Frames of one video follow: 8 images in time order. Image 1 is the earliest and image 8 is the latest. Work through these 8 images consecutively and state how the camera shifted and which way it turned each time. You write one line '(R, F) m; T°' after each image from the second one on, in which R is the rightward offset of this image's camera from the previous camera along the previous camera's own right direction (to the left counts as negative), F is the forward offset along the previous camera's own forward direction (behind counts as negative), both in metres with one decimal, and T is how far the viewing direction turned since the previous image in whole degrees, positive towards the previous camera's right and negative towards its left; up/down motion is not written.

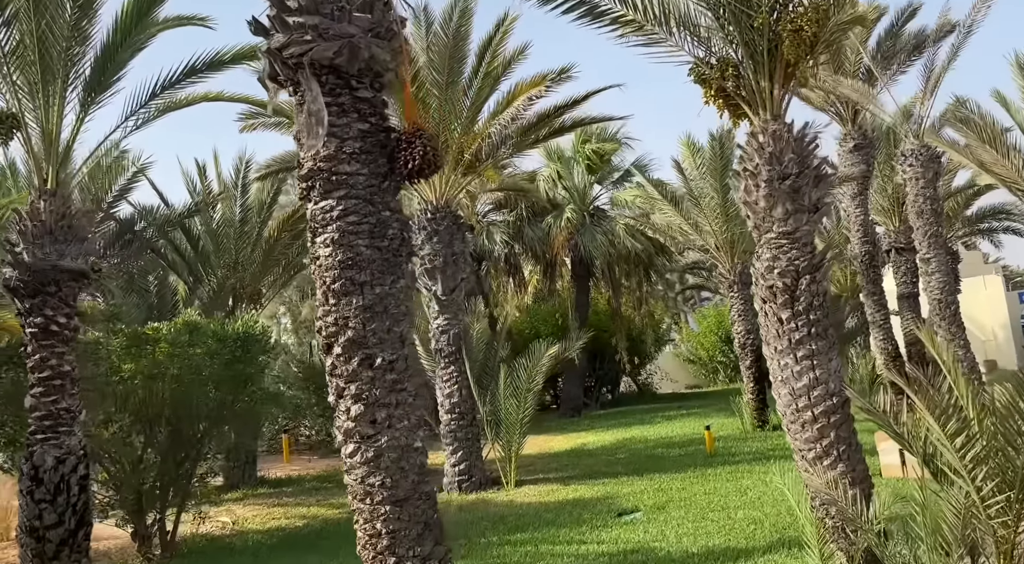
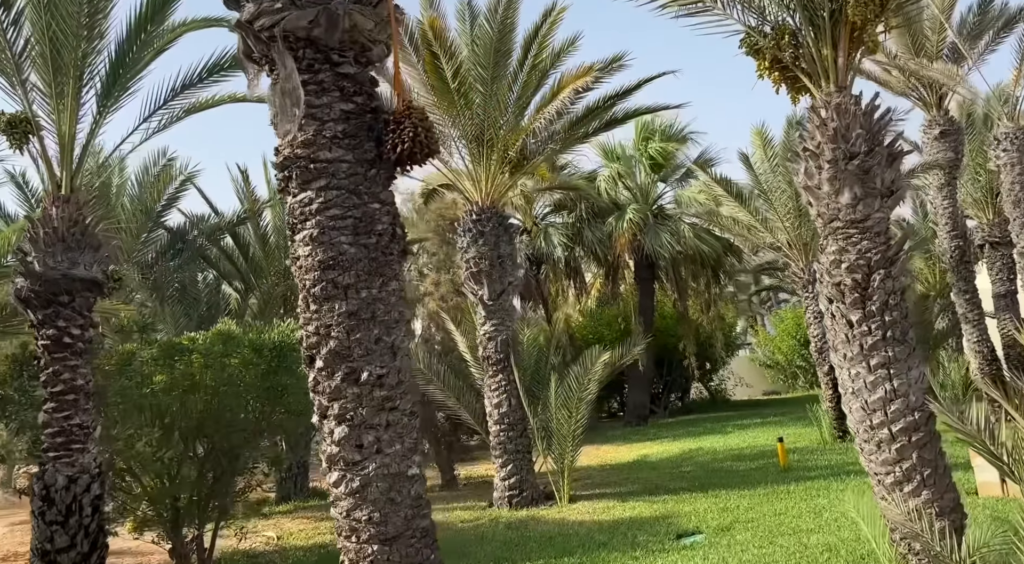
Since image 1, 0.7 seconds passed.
(+0.4, +0.8) m; -5°
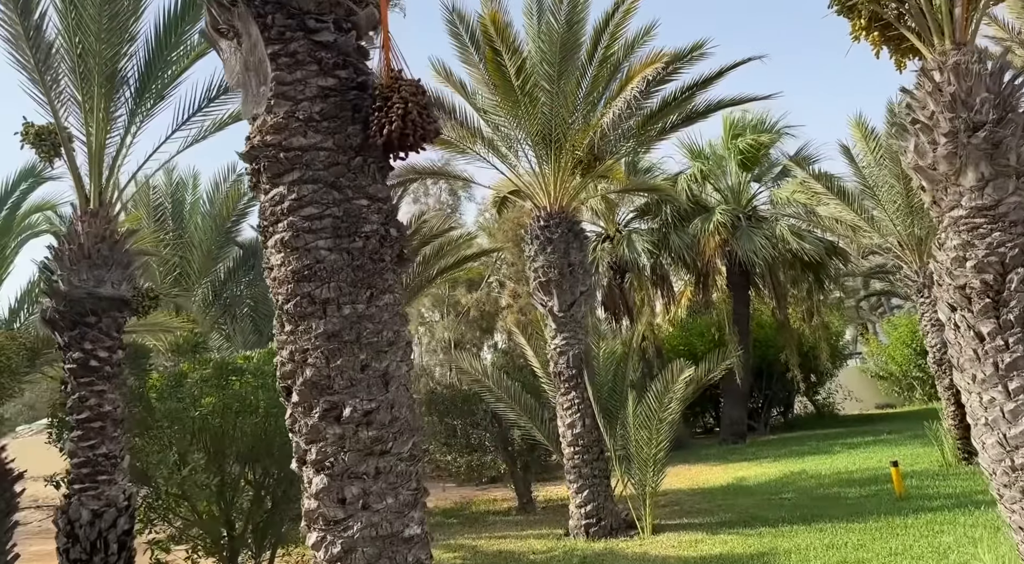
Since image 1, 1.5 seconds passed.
(+0.3, +1.0) m; -6°
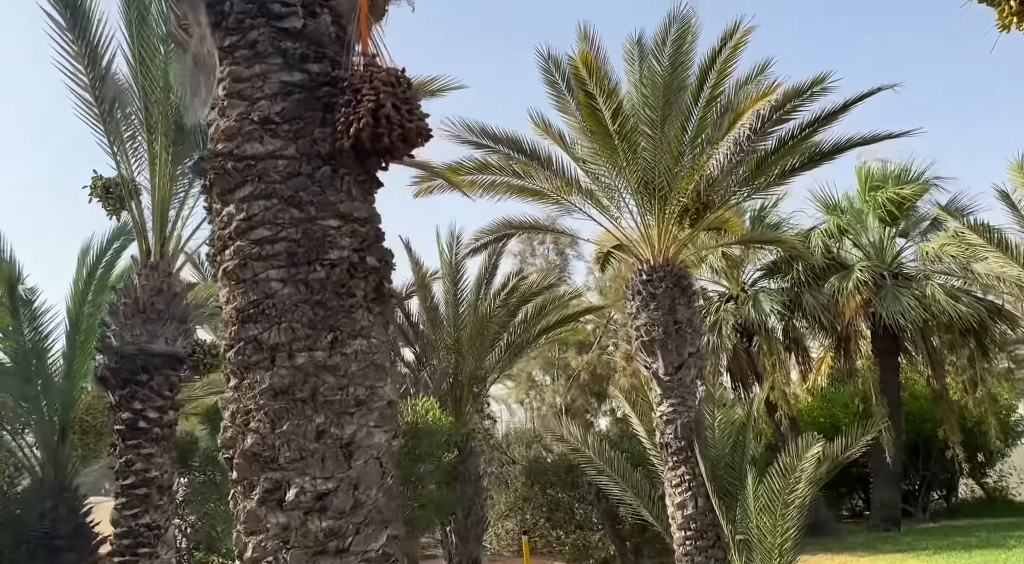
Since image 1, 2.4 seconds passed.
(+0.4, +1.0) m; -9°
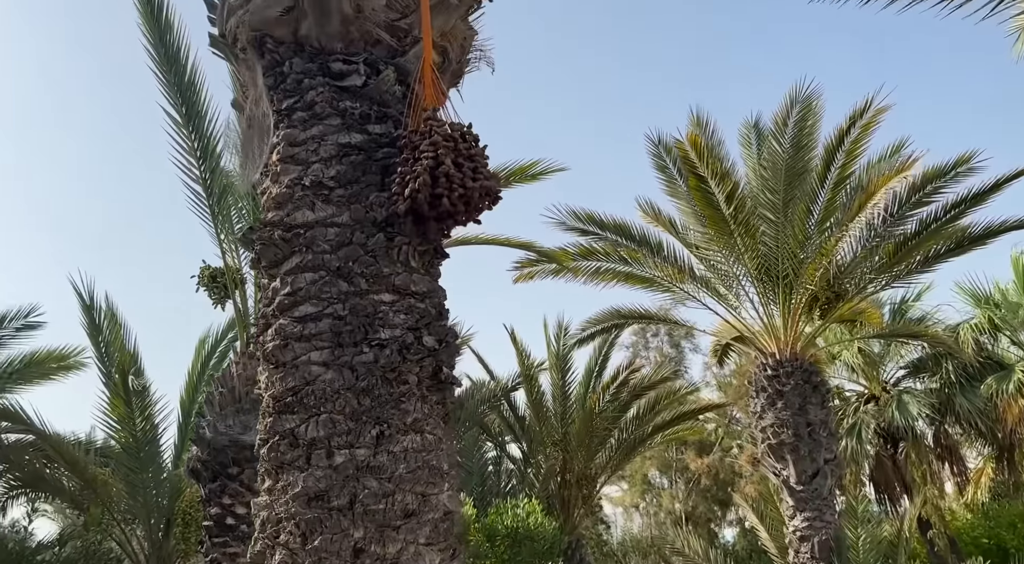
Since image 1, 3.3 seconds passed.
(+0.1, +0.5) m; -8°
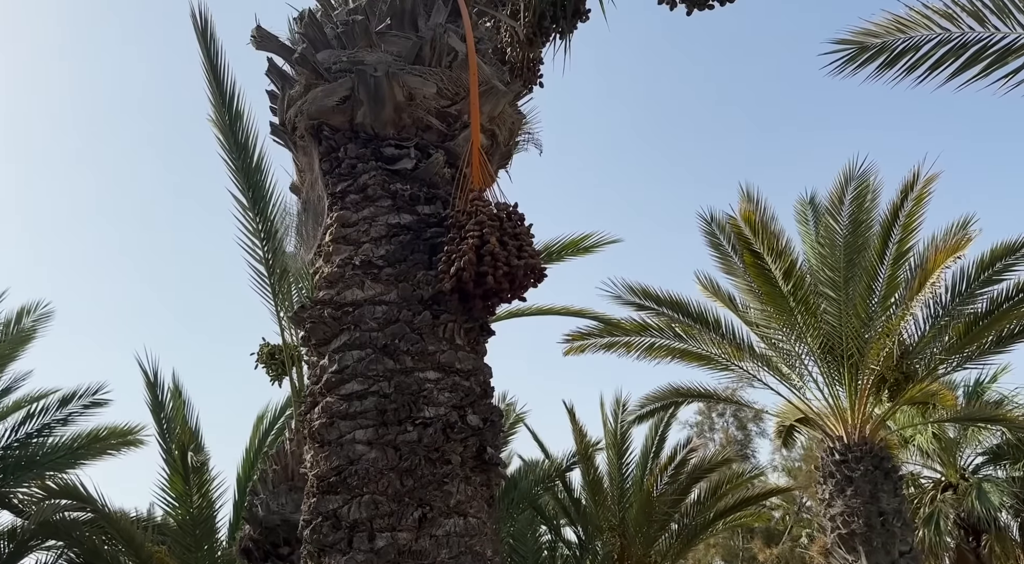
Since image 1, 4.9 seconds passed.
(0.0, 0.0) m; -4°
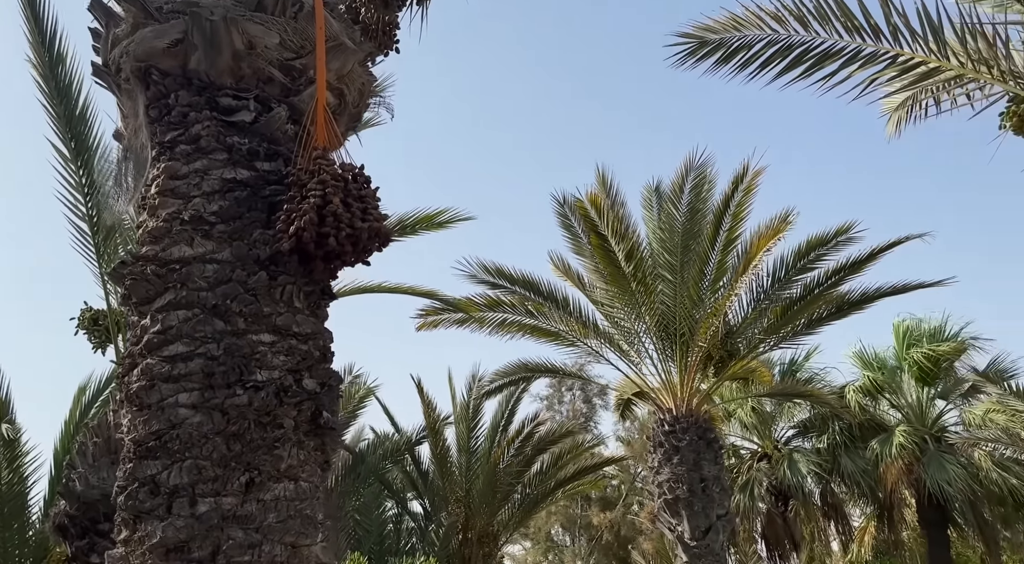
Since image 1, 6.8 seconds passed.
(0.0, 0.0) m; +10°
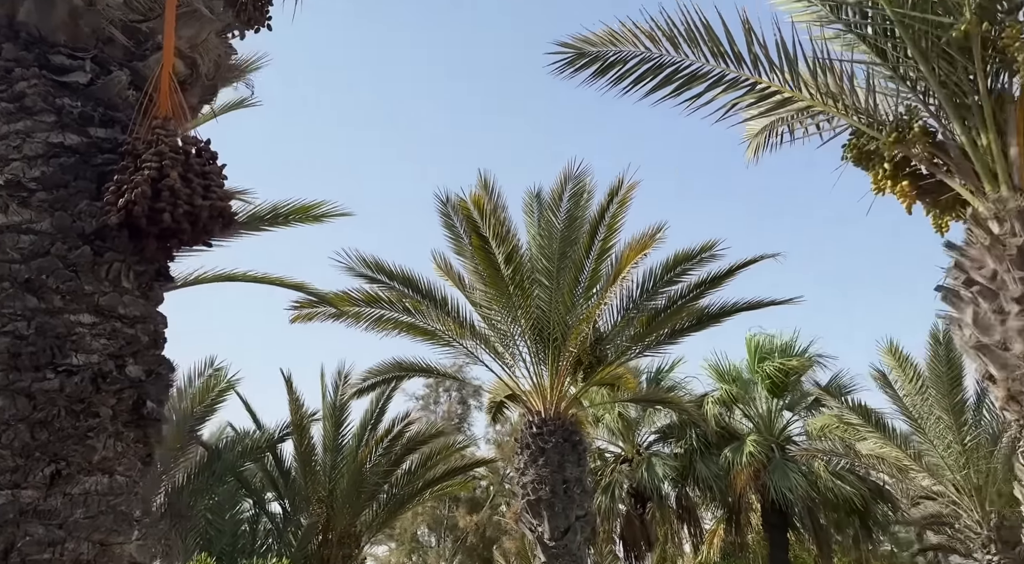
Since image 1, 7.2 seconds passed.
(+0.1, 0.0) m; +7°
